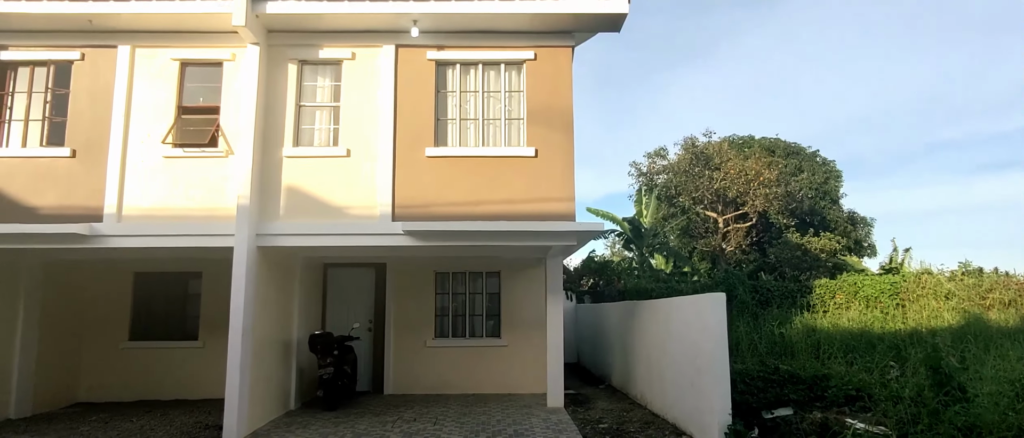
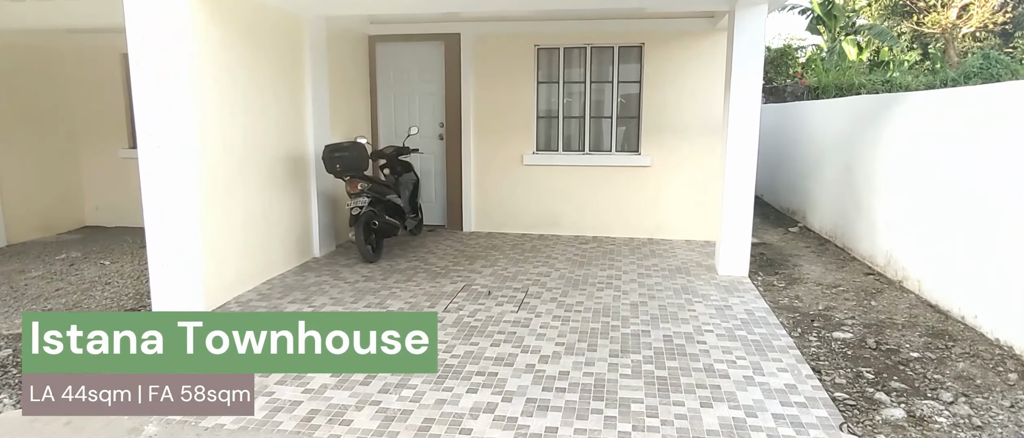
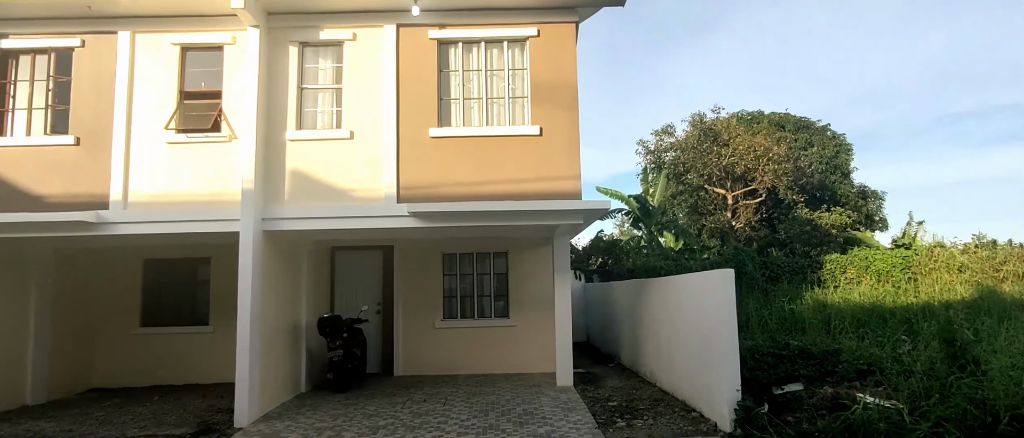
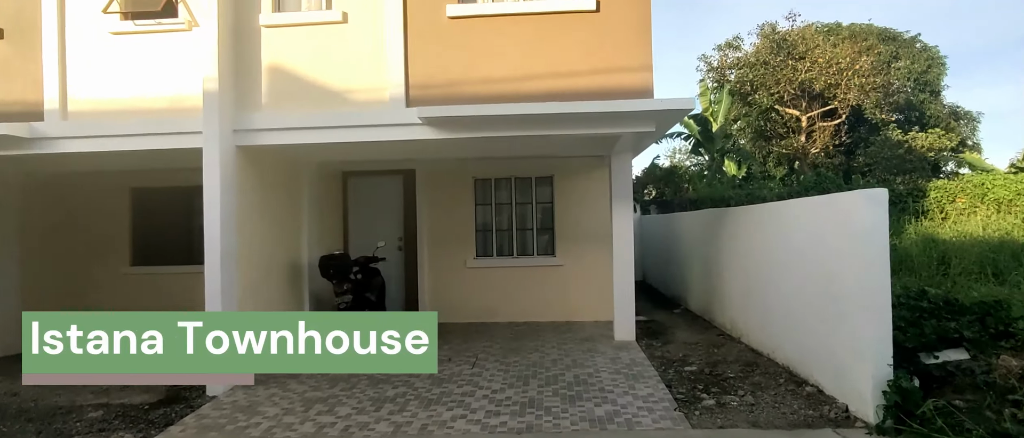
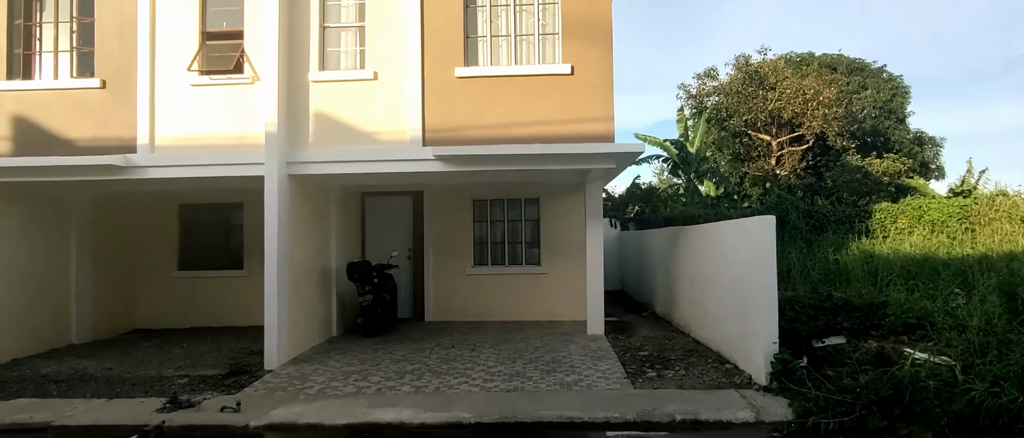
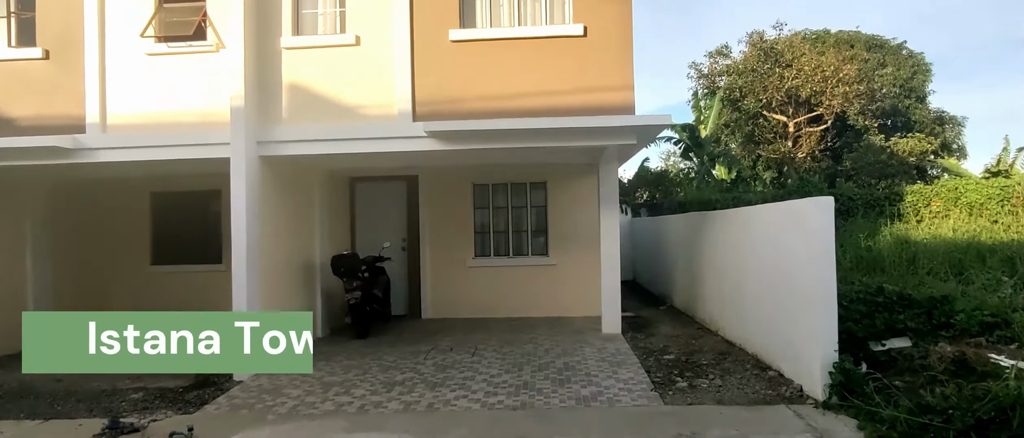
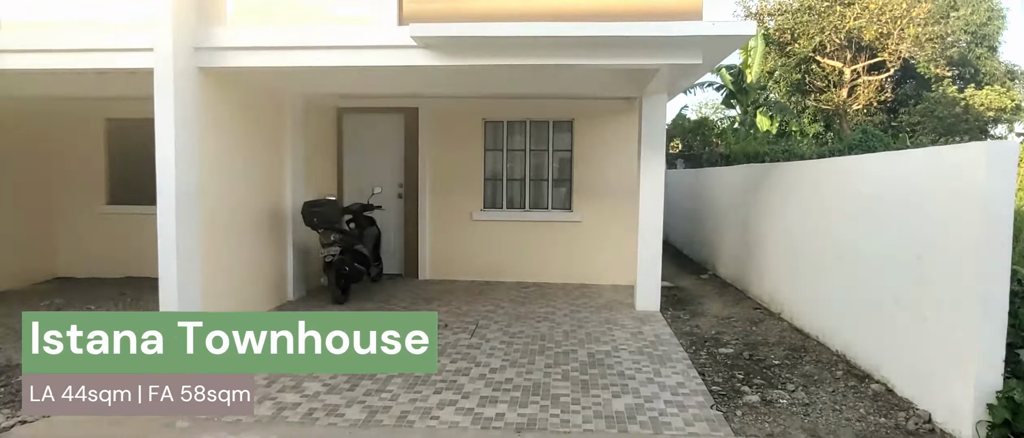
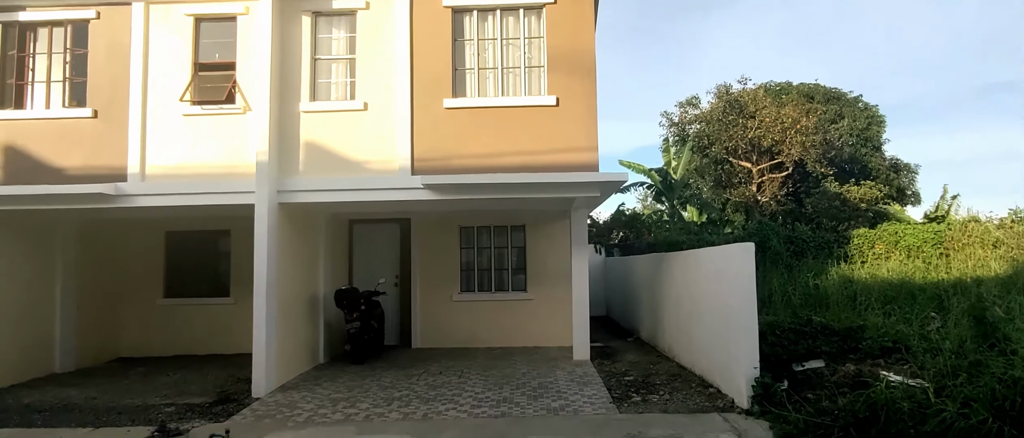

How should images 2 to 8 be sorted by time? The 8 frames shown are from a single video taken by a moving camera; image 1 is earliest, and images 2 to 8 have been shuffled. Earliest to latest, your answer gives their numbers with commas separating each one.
3, 8, 5, 6, 4, 7, 2
